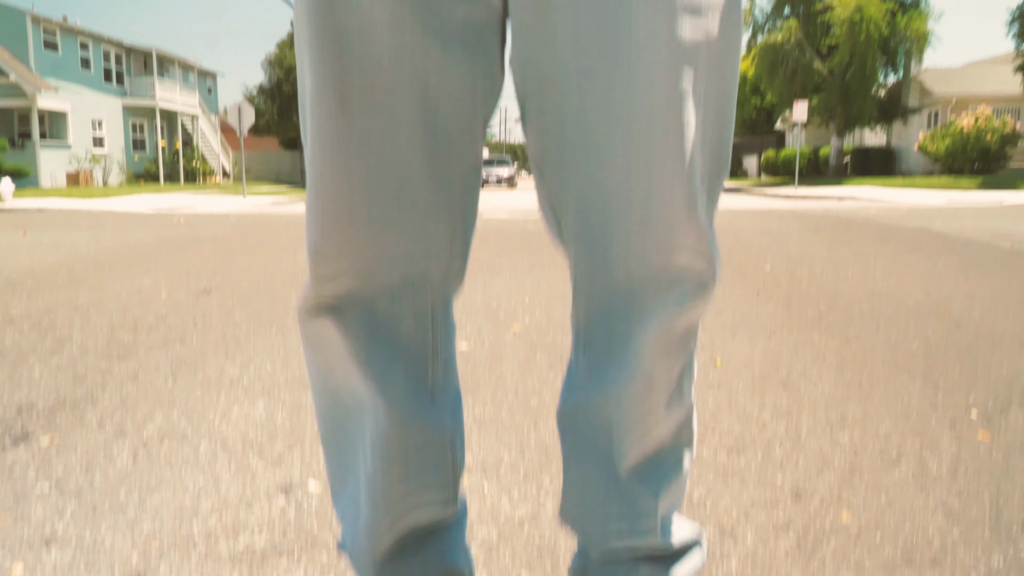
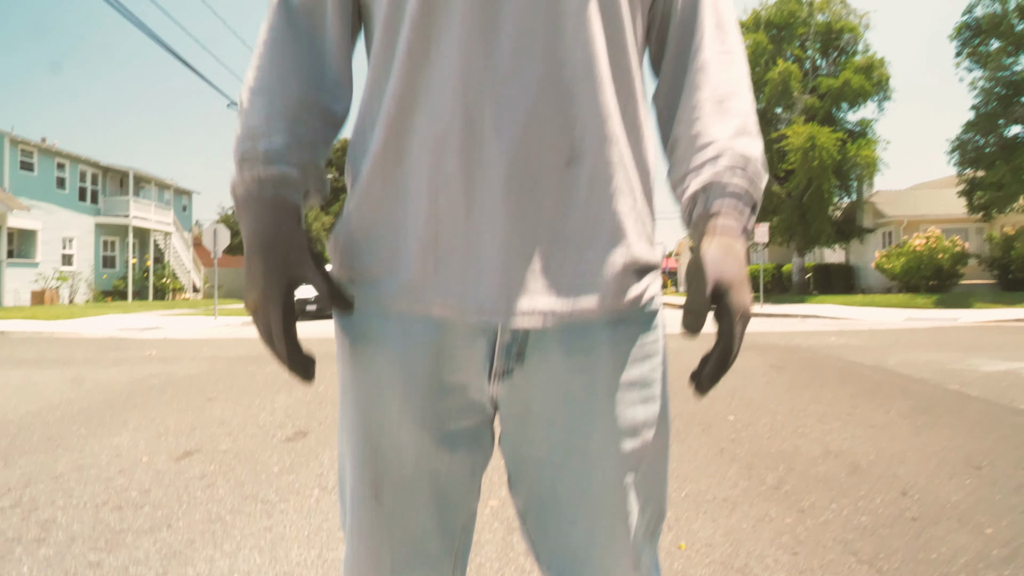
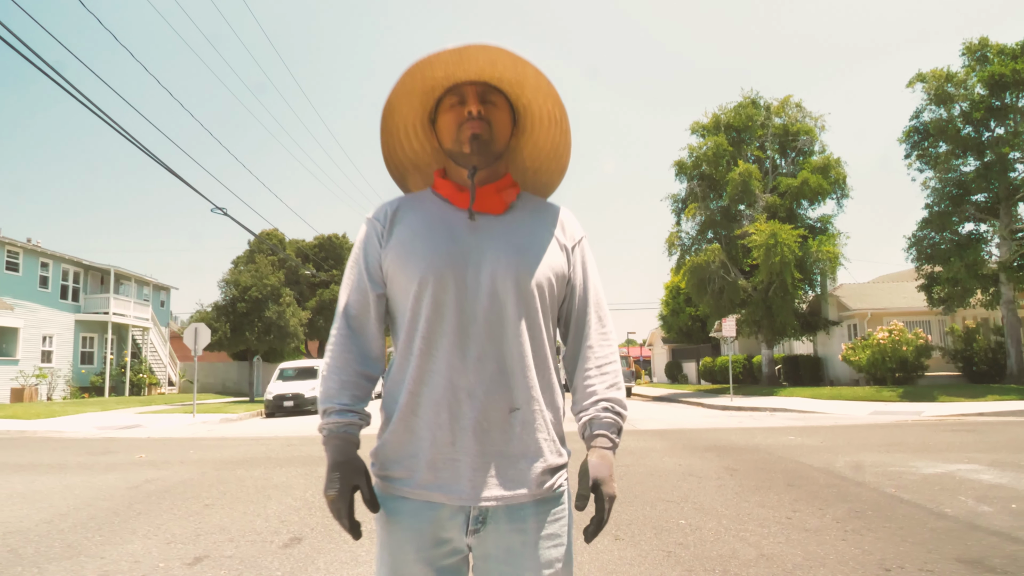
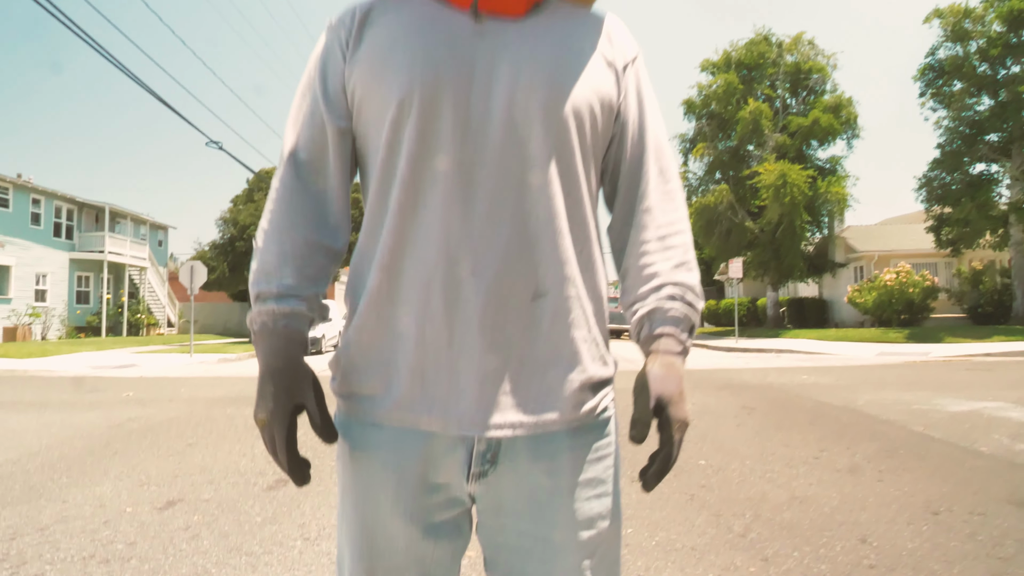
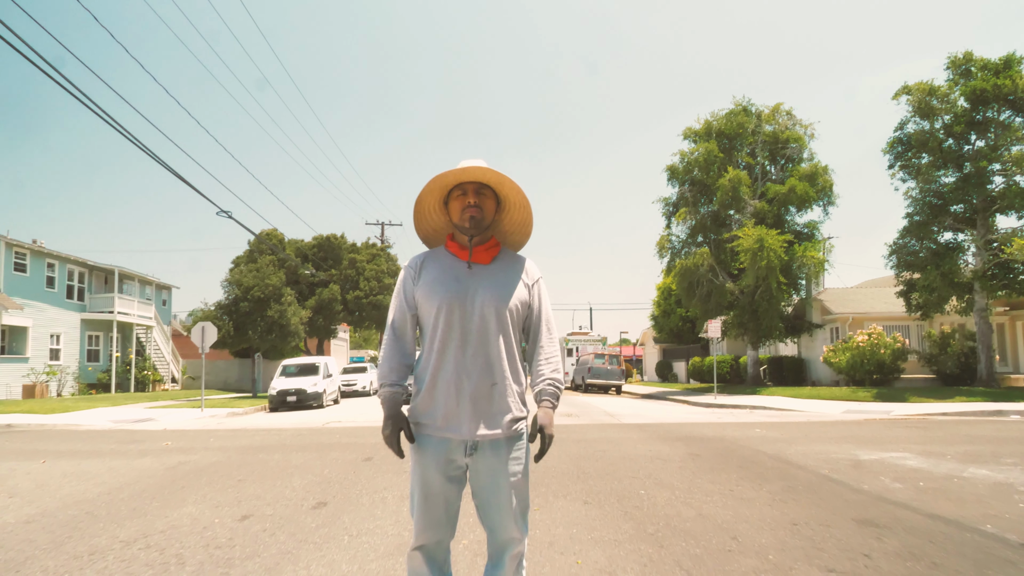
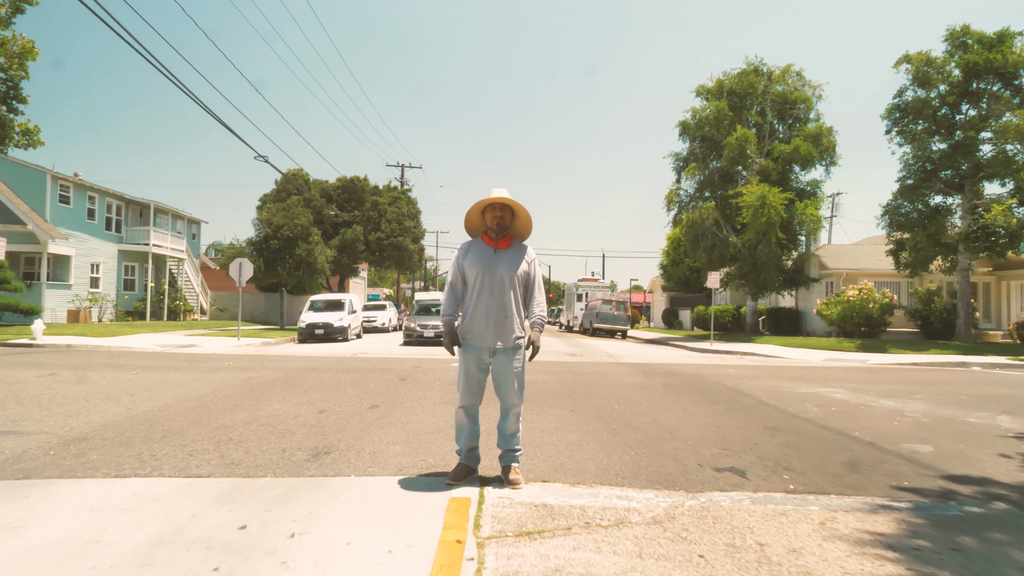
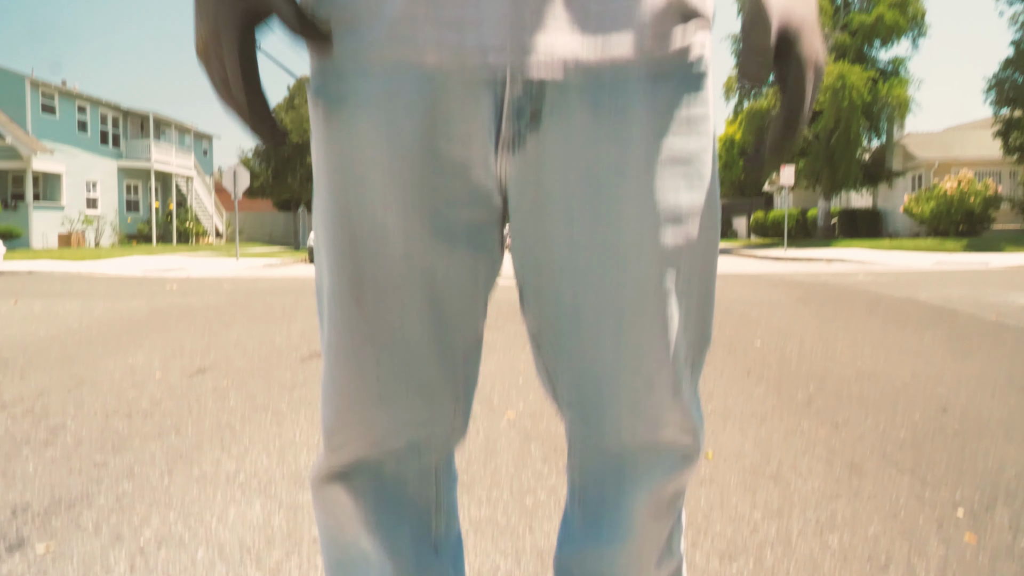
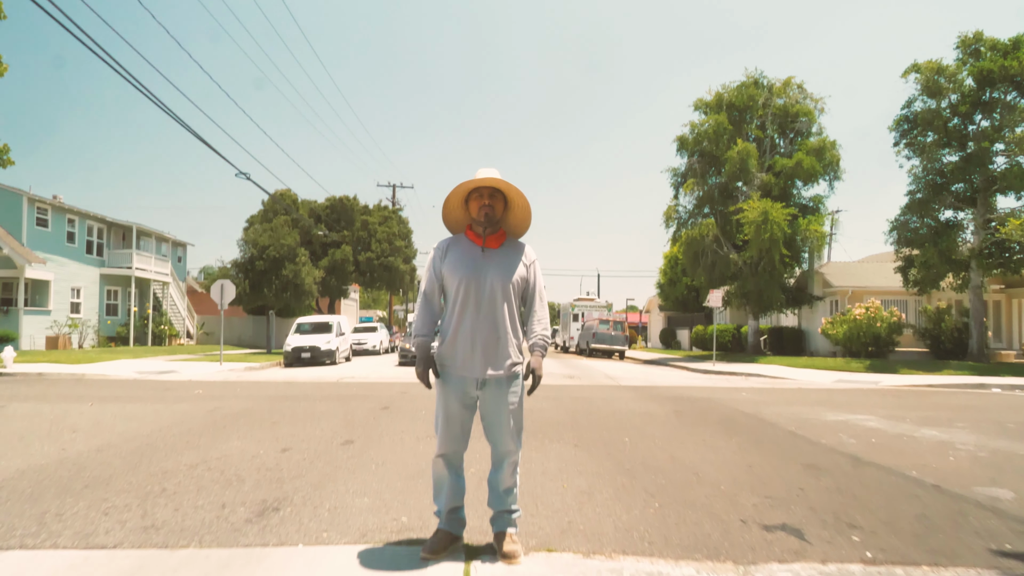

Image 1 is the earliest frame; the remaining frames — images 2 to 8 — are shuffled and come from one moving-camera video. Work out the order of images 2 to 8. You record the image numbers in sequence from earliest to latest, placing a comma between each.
7, 2, 4, 3, 5, 8, 6
